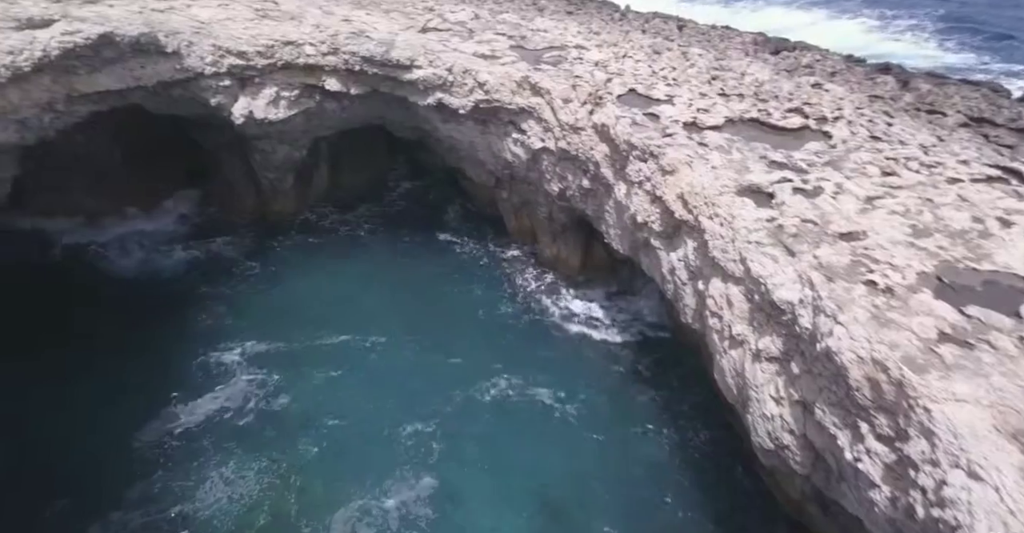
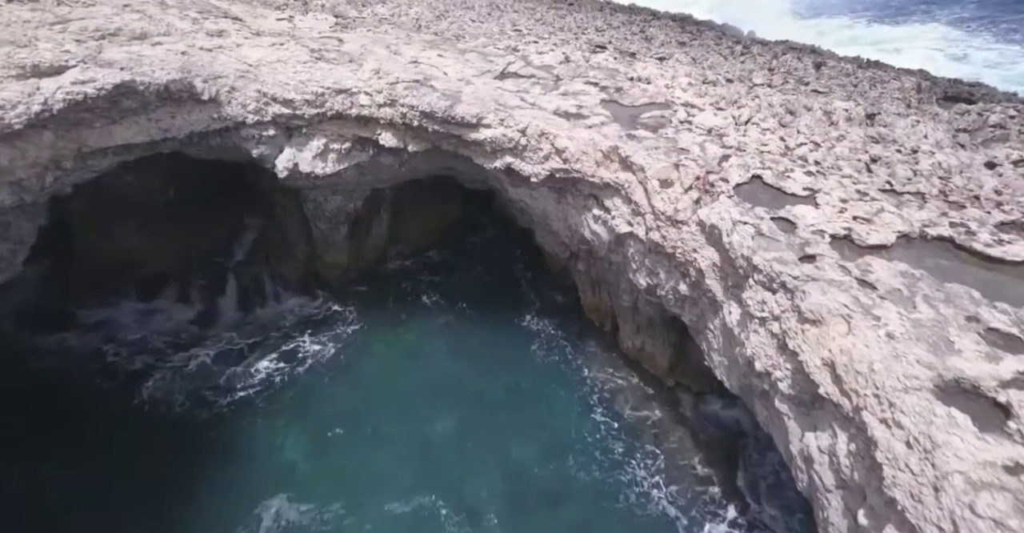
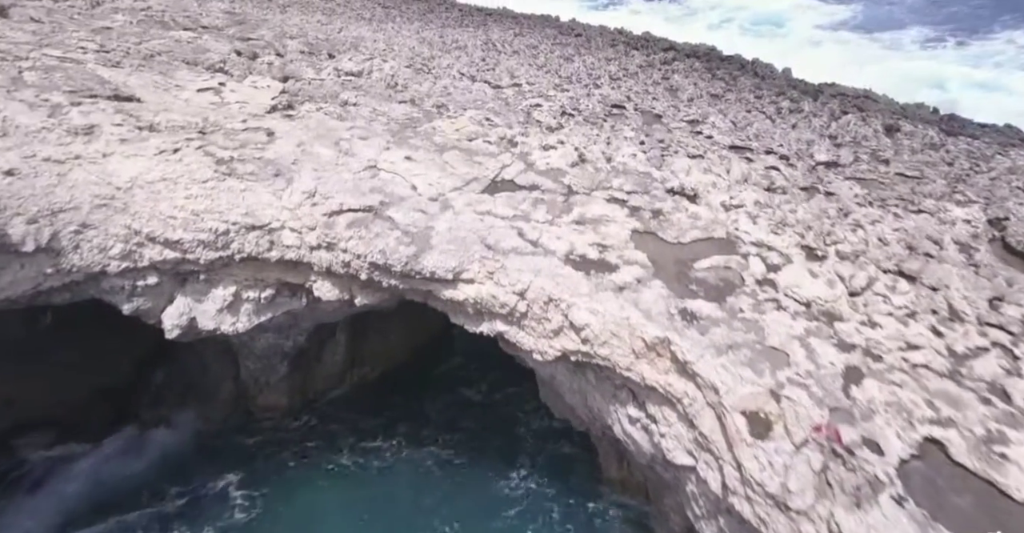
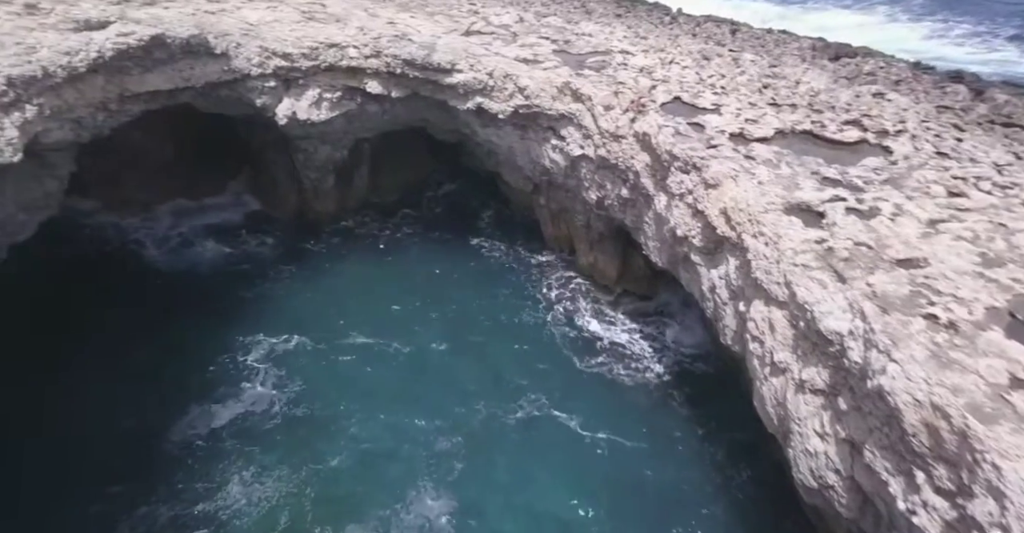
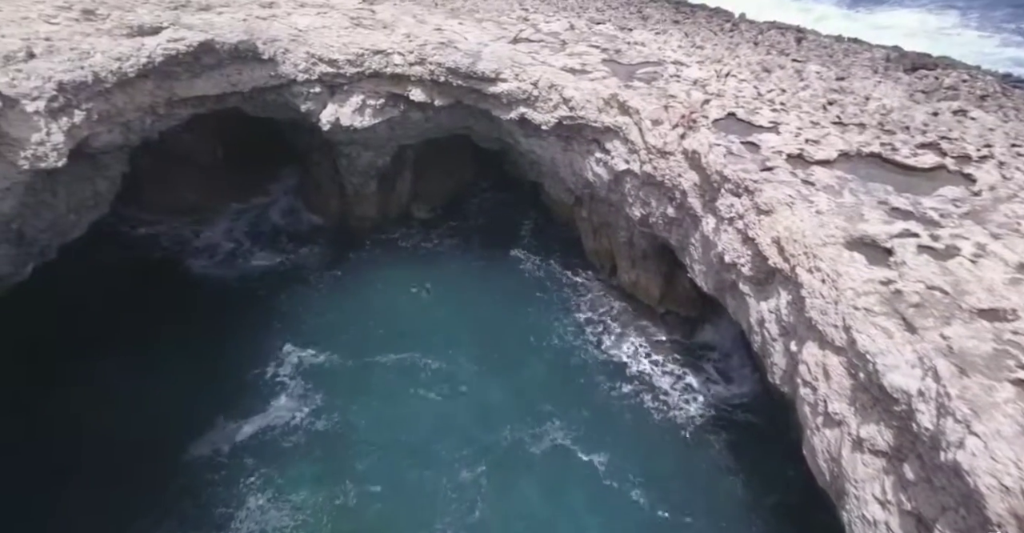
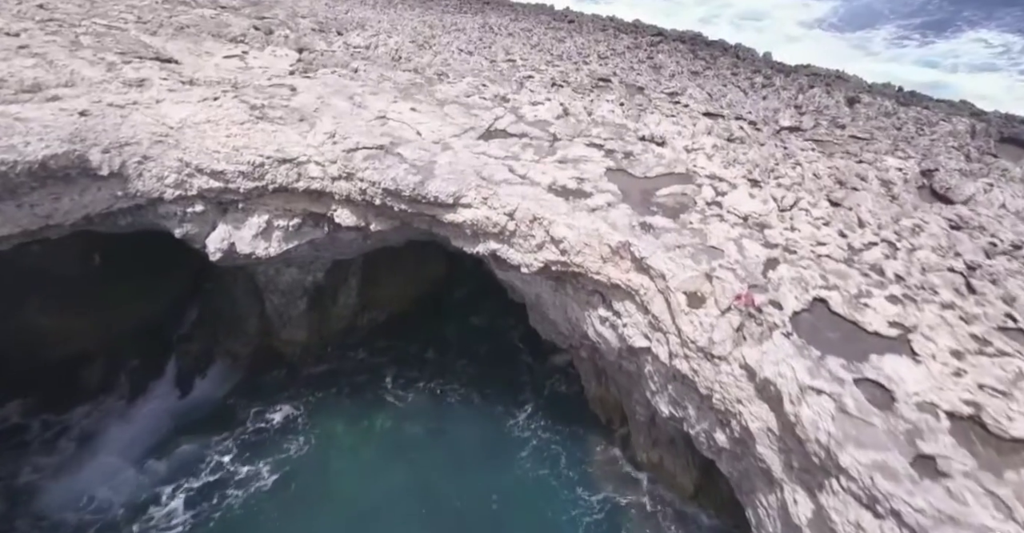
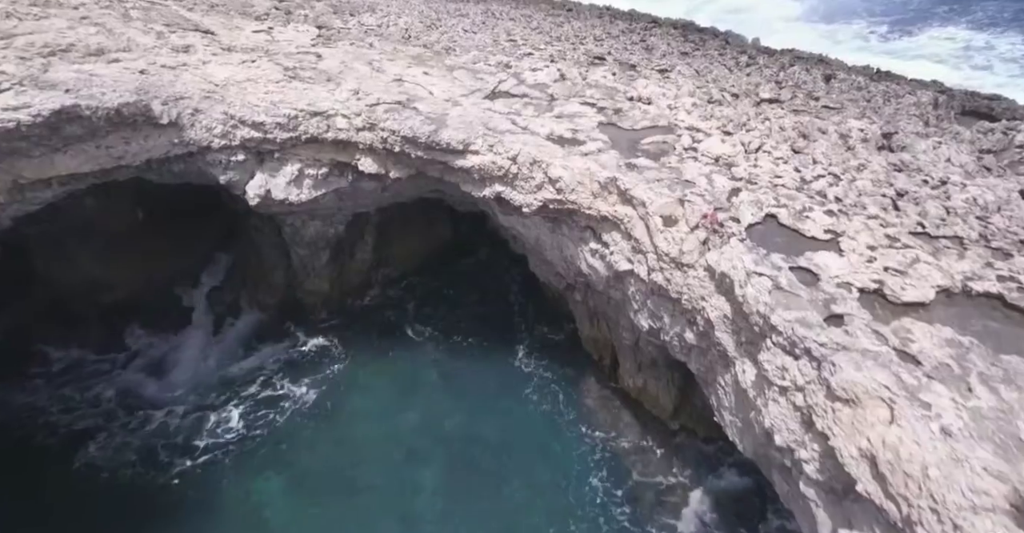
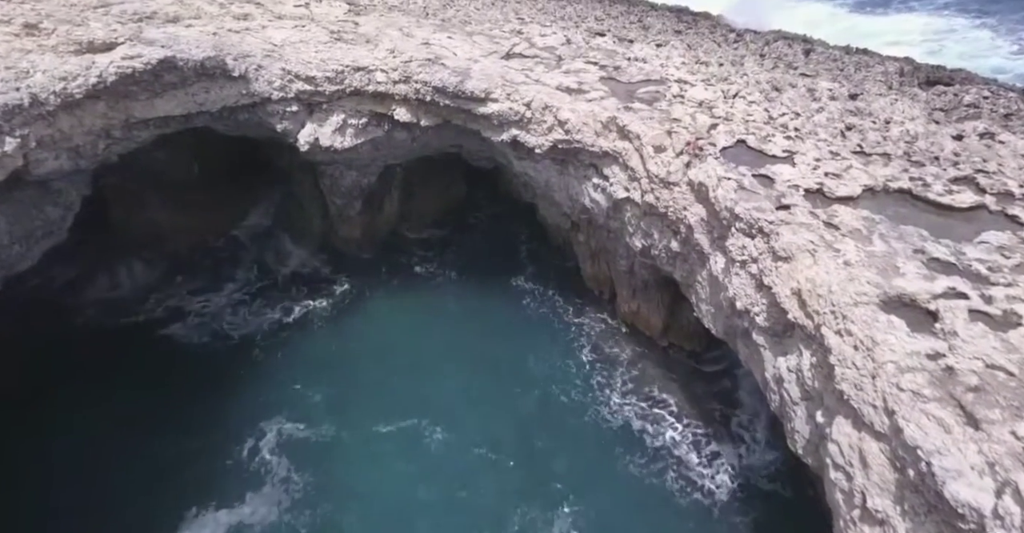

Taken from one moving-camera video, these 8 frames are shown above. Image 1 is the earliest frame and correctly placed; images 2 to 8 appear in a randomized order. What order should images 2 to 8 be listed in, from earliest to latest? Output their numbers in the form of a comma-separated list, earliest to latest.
4, 5, 8, 2, 7, 6, 3
